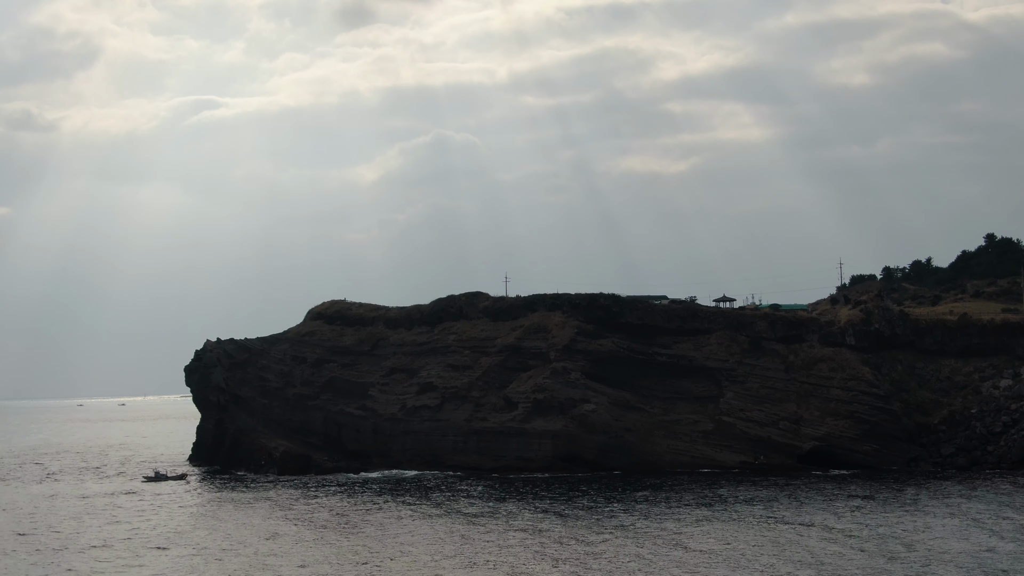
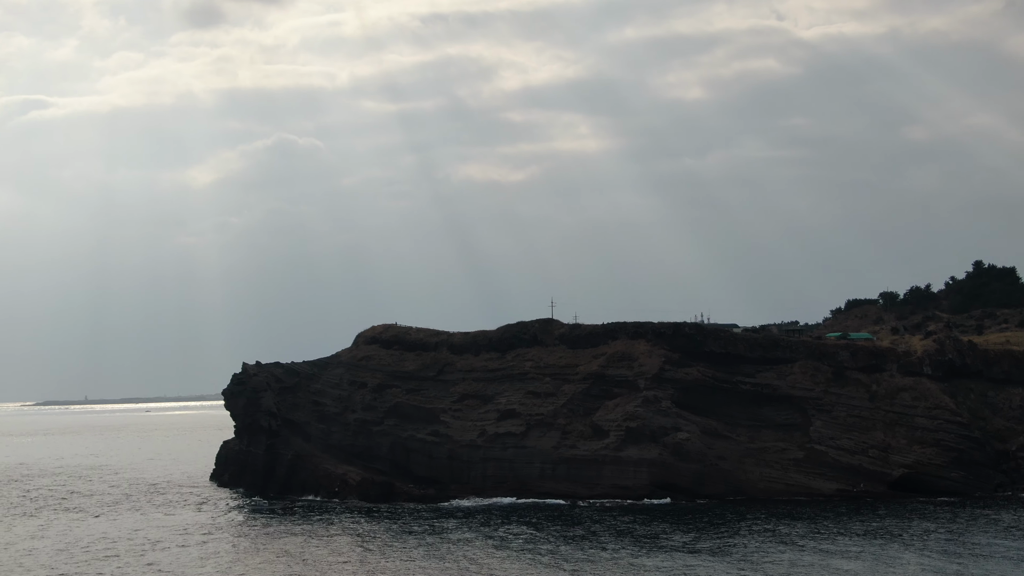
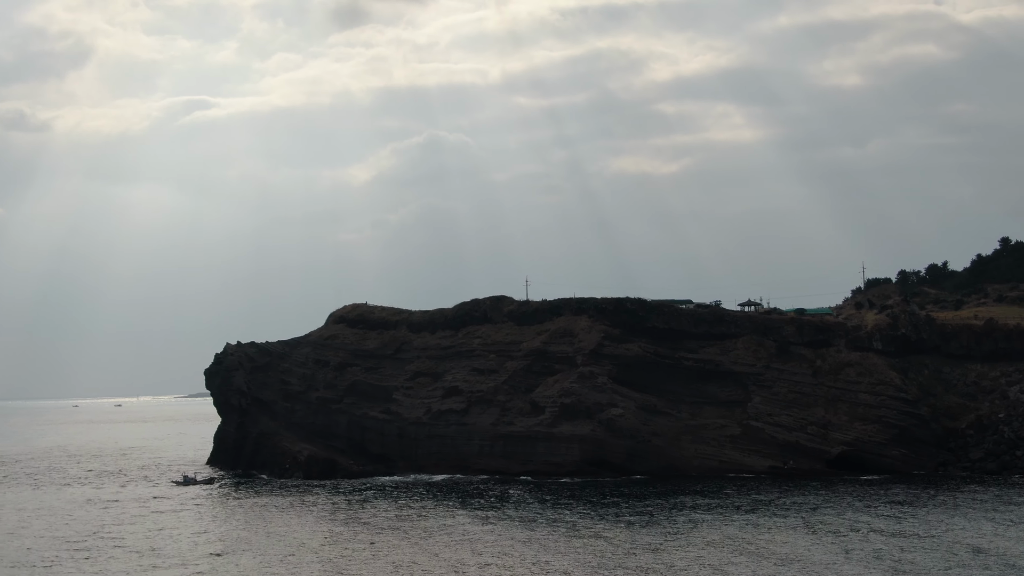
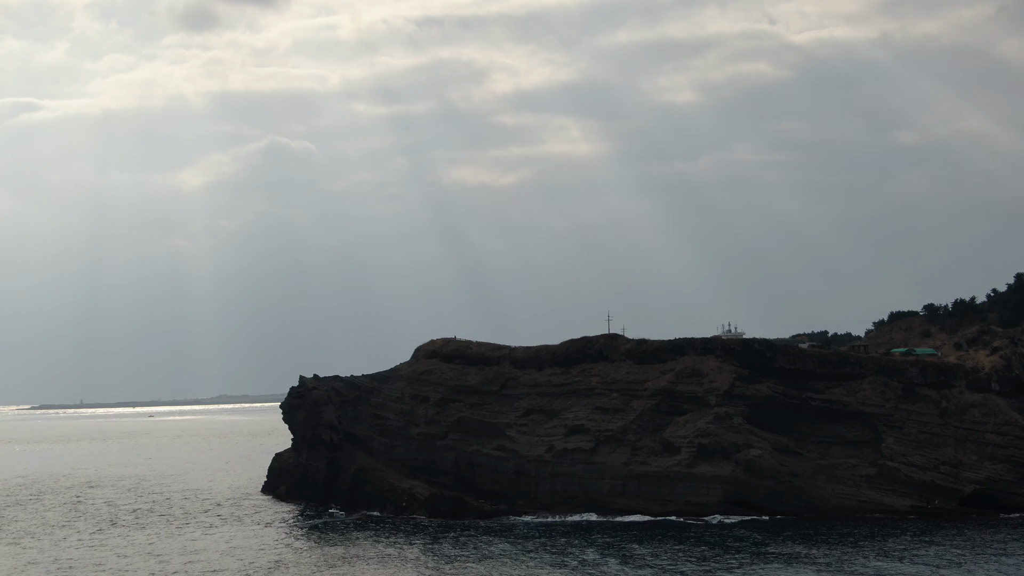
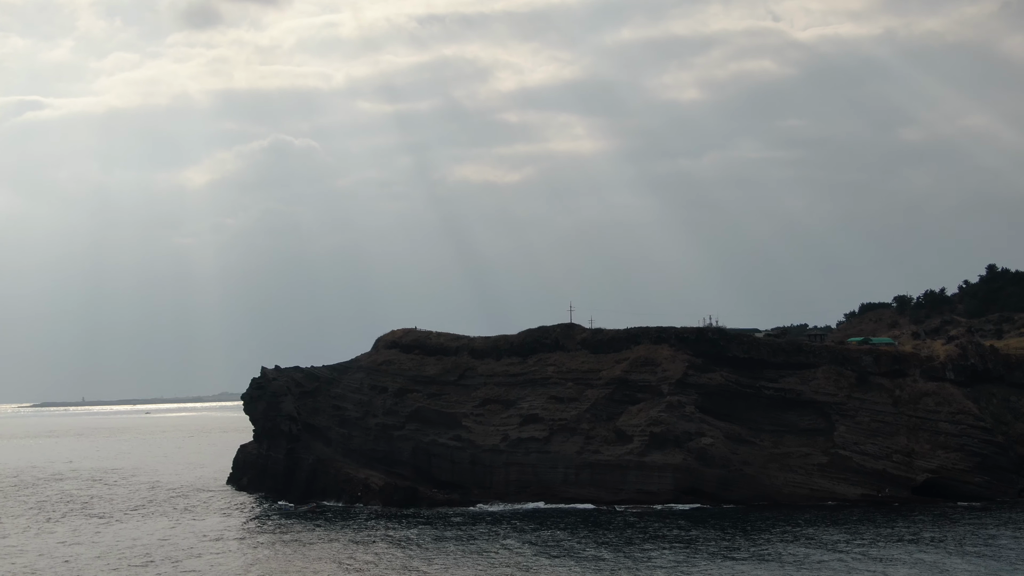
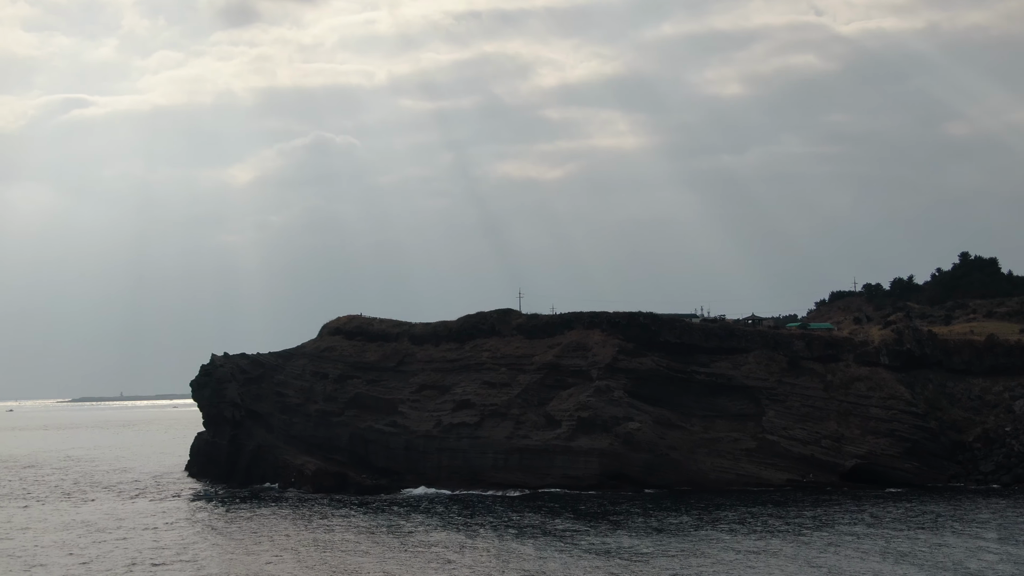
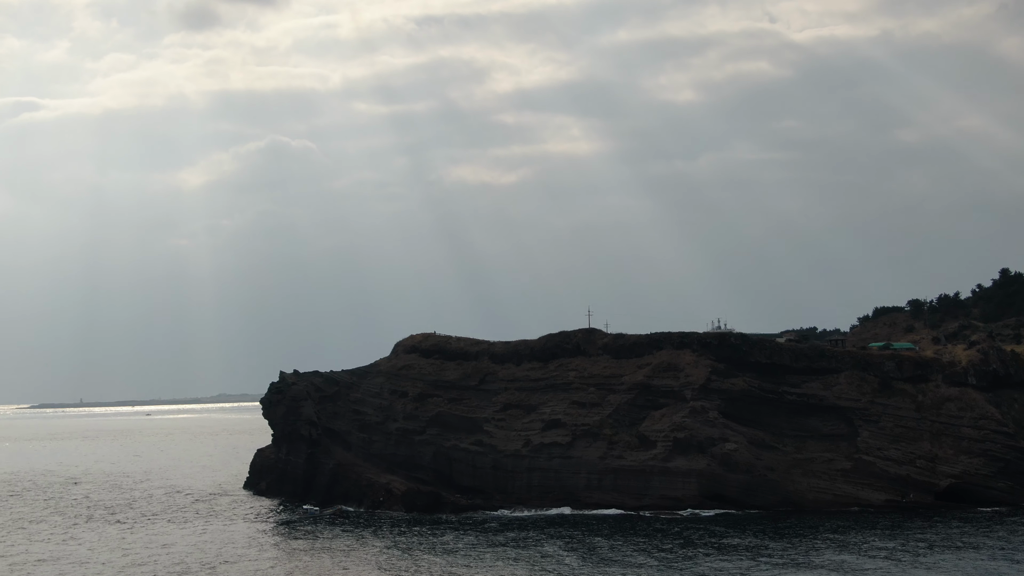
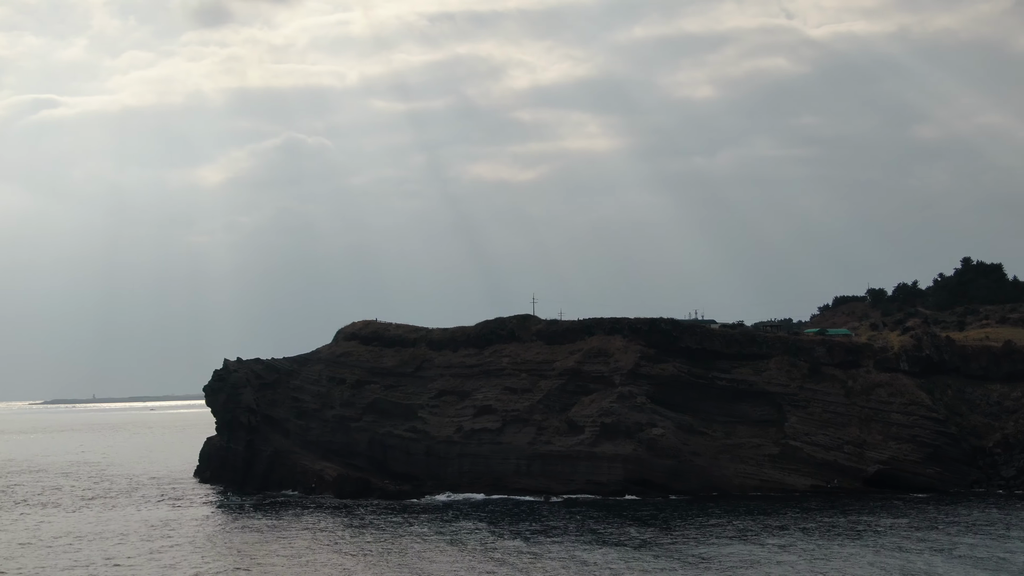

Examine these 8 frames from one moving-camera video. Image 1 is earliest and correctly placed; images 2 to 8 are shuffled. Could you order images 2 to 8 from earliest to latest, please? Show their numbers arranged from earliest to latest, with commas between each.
3, 6, 8, 2, 5, 7, 4
